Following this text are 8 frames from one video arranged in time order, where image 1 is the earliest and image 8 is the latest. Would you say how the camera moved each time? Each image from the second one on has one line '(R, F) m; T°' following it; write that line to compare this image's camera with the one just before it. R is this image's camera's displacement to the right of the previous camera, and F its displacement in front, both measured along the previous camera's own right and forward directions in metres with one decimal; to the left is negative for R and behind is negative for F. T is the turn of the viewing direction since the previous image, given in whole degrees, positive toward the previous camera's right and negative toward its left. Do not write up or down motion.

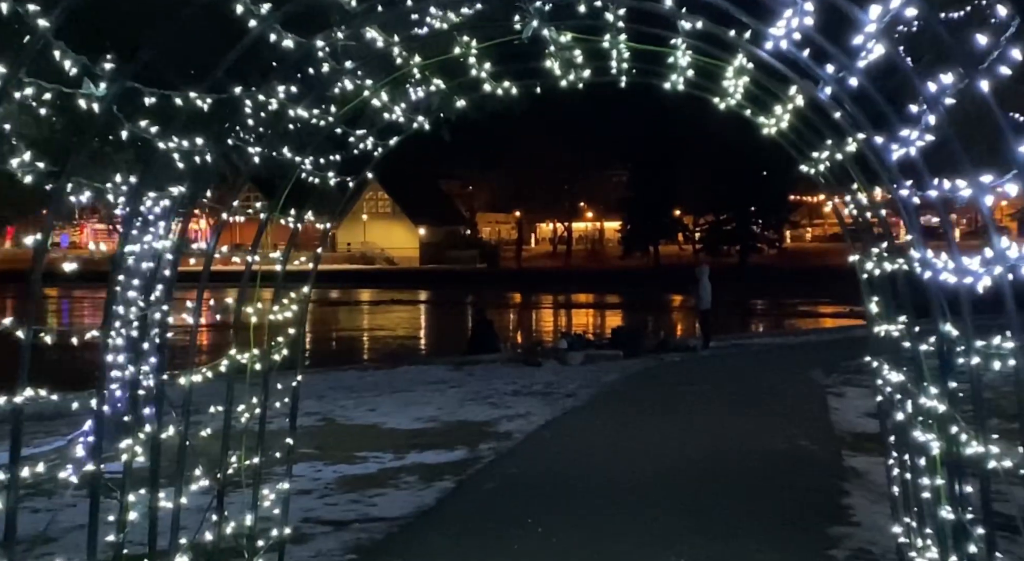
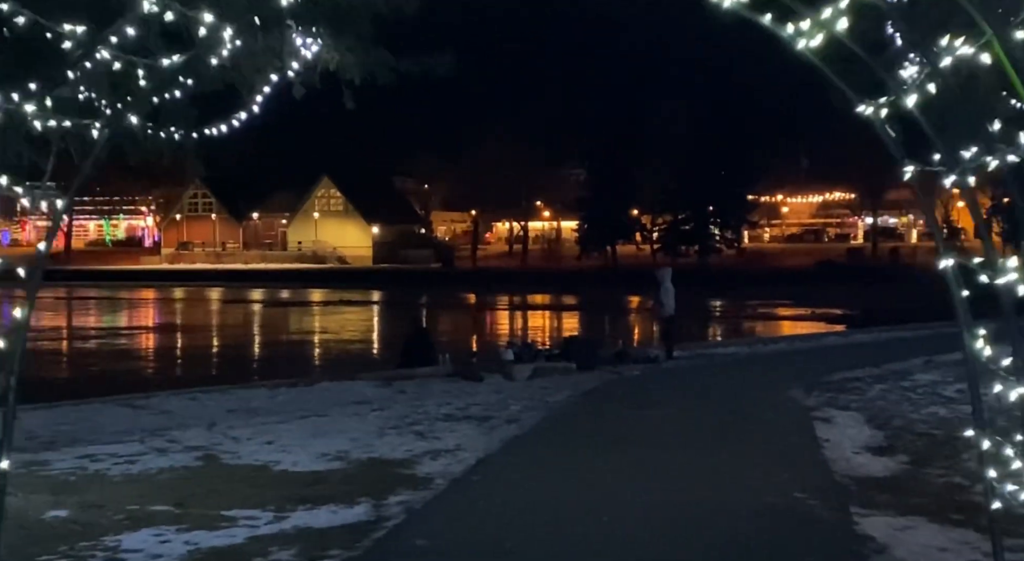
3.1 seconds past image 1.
(+0.3, +2.3) m; +2°
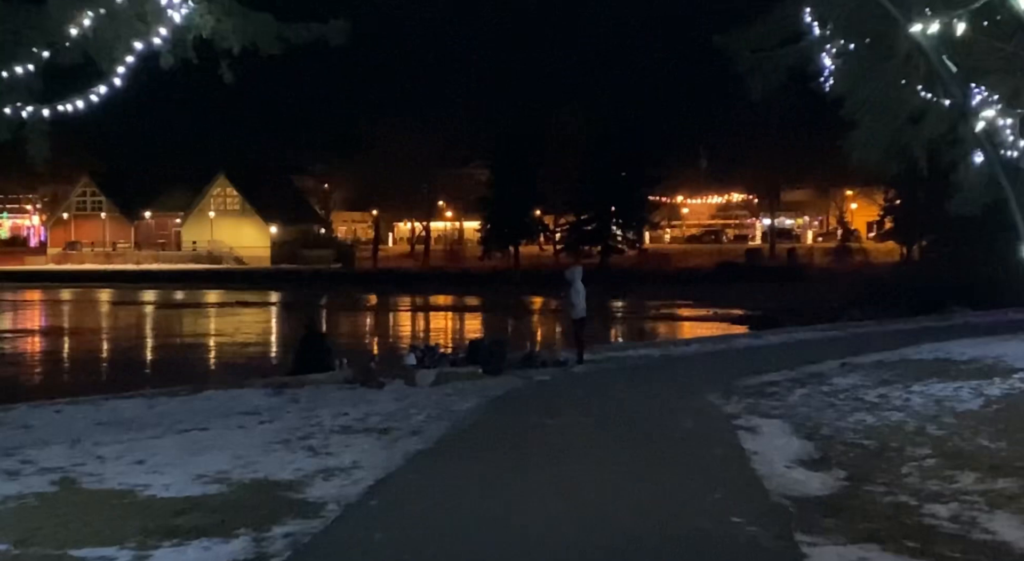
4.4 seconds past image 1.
(0.0, +1.0) m; +5°
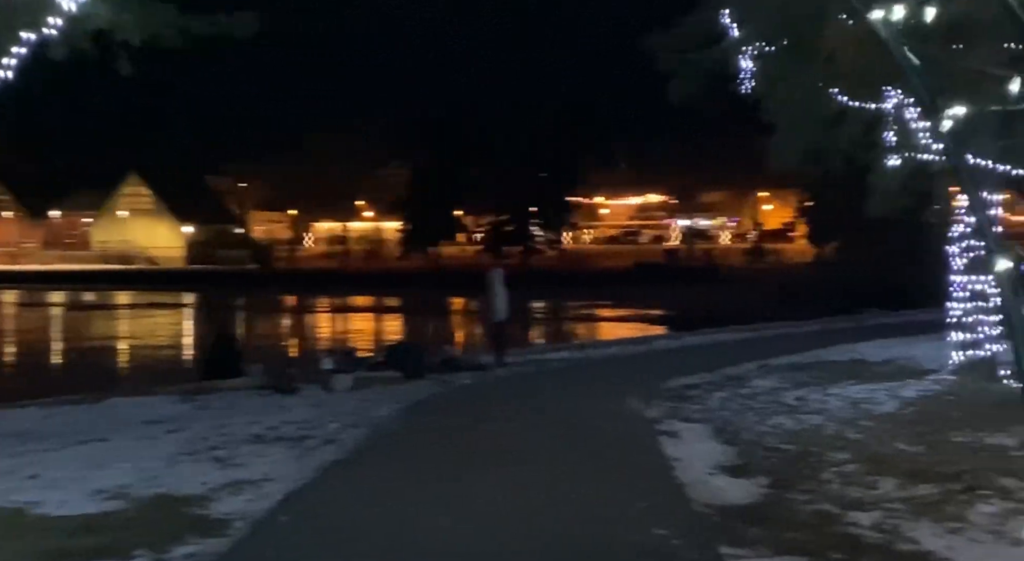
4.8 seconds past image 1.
(0.0, +0.3) m; +4°
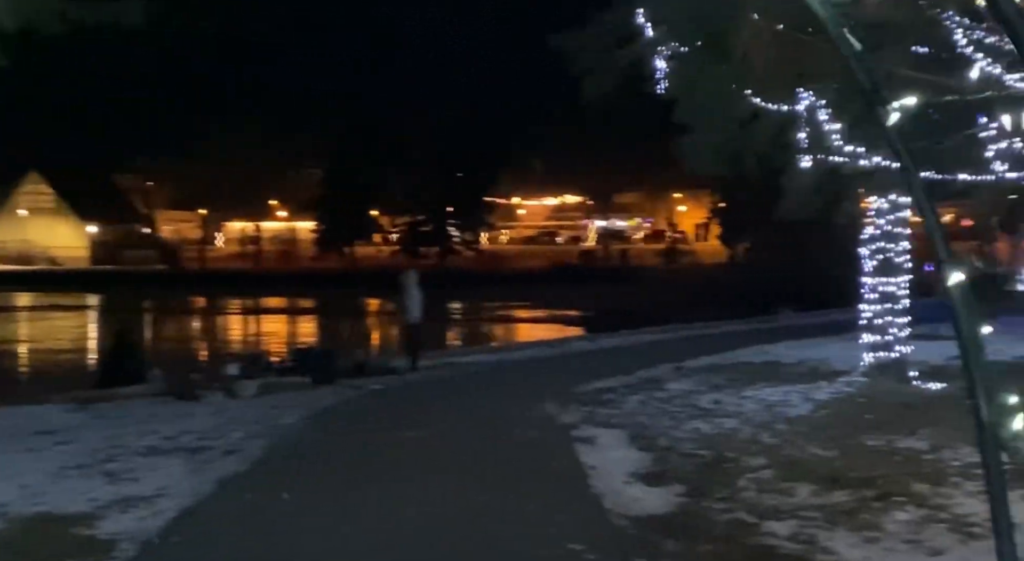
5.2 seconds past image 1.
(+0.1, +0.3) m; +4°
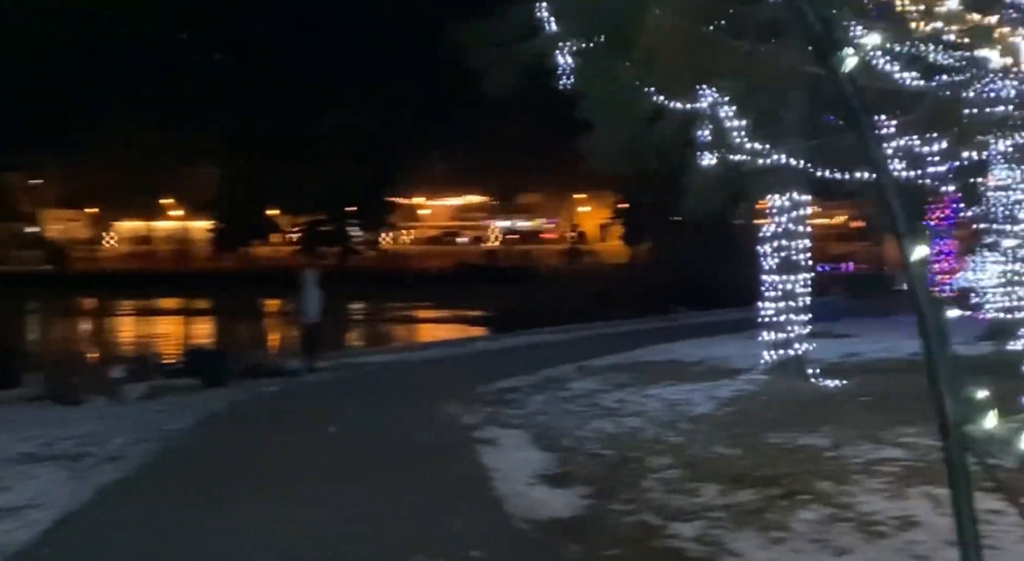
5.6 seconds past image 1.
(0.0, +0.3) m; +5°
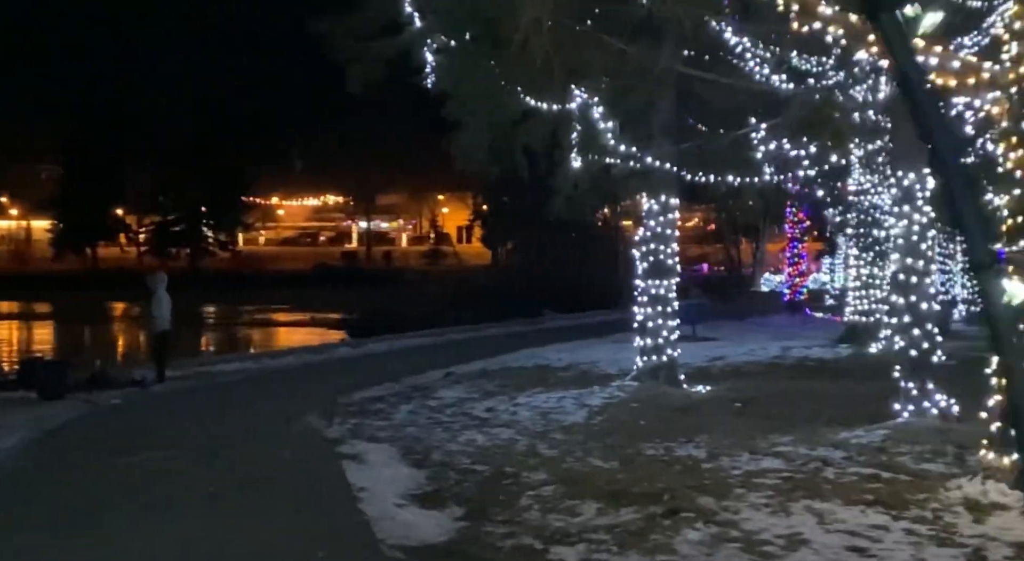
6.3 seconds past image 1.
(-0.1, +0.5) m; +7°
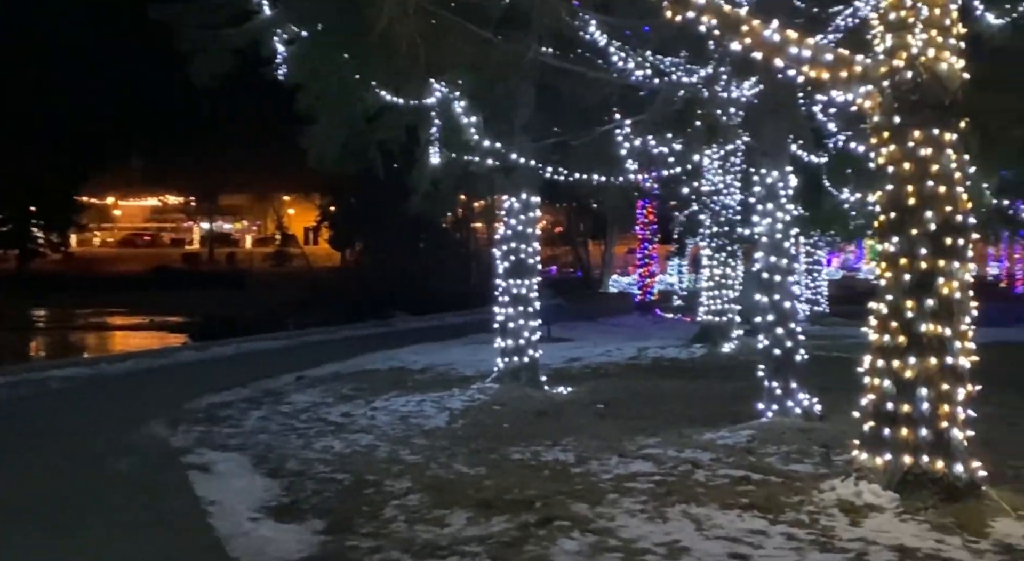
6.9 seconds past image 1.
(-0.1, +0.5) m; +7°
